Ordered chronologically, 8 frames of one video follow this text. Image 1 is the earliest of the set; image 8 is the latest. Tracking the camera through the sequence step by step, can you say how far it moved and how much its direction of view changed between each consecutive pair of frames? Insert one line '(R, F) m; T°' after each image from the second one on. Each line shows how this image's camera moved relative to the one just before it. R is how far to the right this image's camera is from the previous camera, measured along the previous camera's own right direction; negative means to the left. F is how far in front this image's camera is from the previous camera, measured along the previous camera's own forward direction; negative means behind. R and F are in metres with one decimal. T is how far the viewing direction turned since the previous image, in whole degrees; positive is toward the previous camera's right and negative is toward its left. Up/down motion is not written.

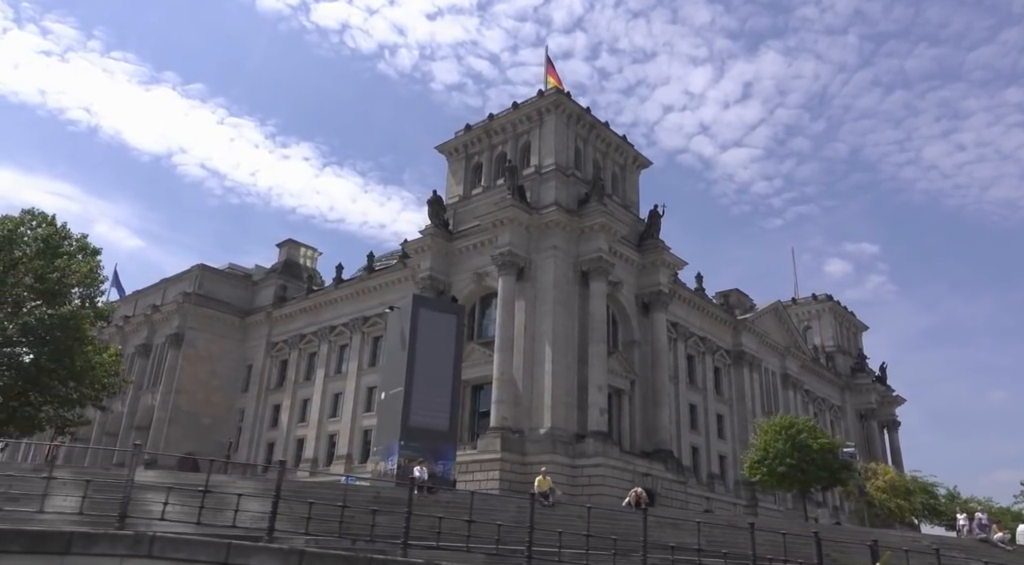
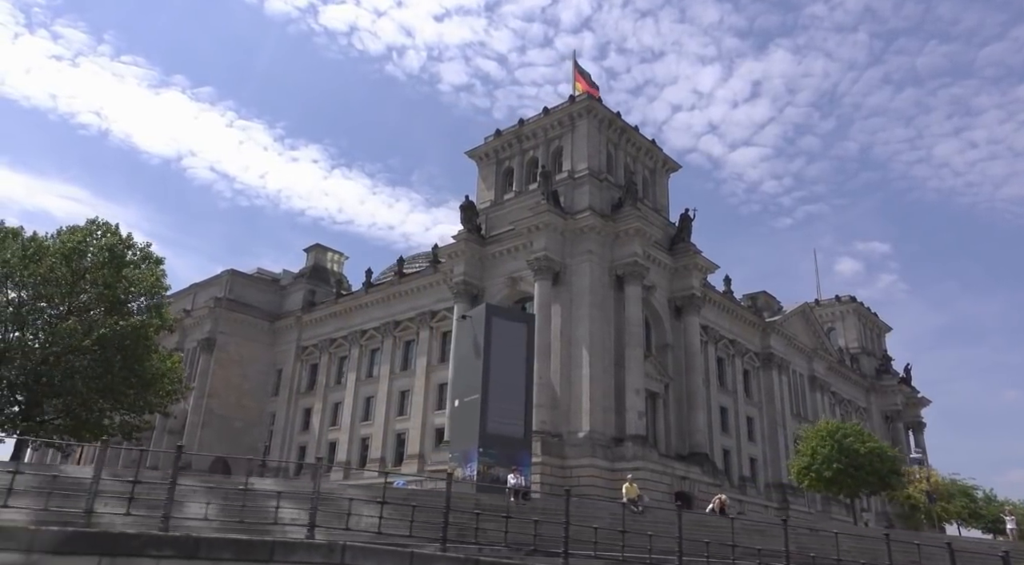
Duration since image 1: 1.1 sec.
(-1.4, -0.4) m; -1°
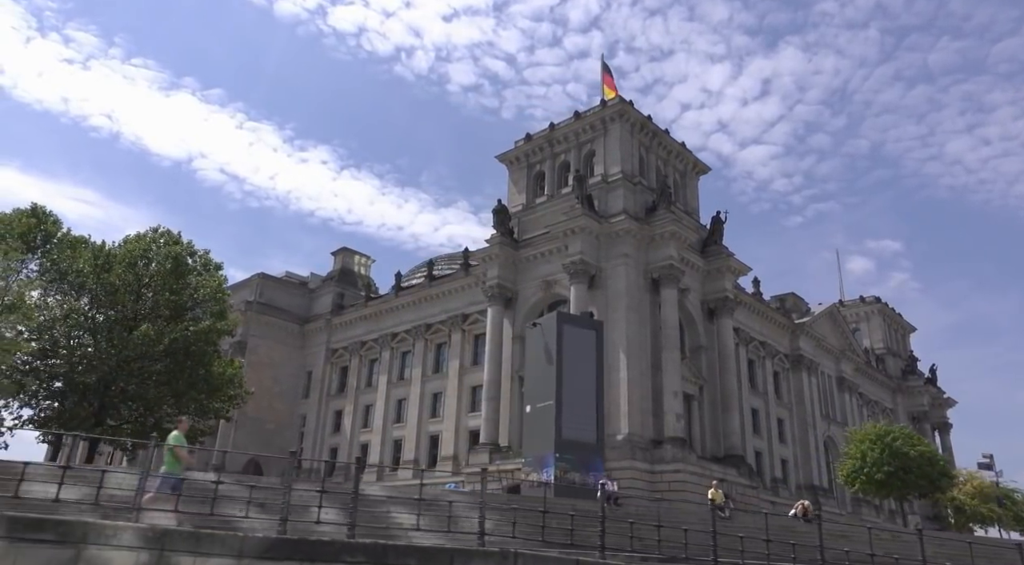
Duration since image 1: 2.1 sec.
(-1.4, -0.4) m; -1°
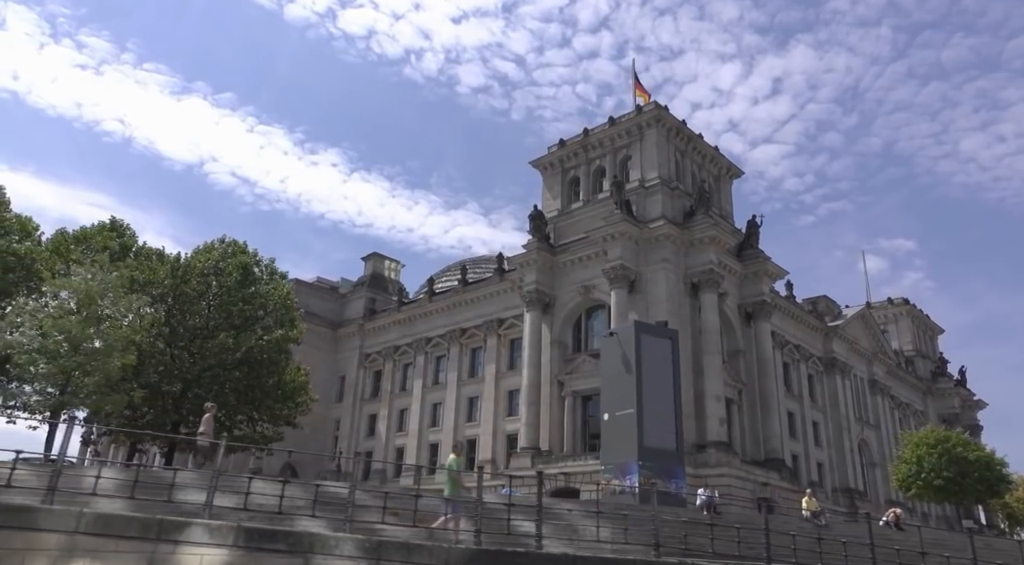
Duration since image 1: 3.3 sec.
(-1.6, -0.5) m; -1°
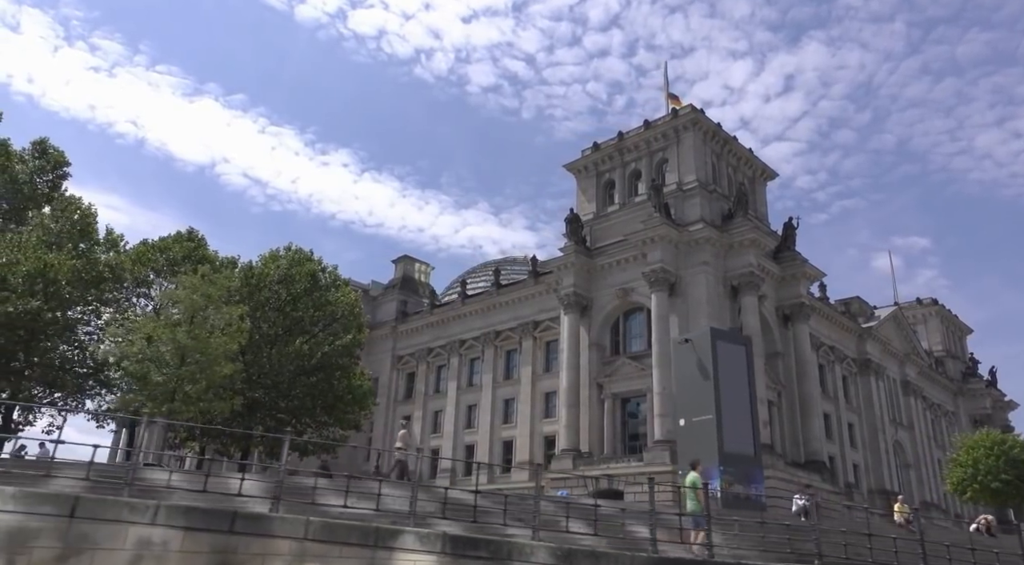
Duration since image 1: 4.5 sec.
(-1.7, -0.5) m; -1°
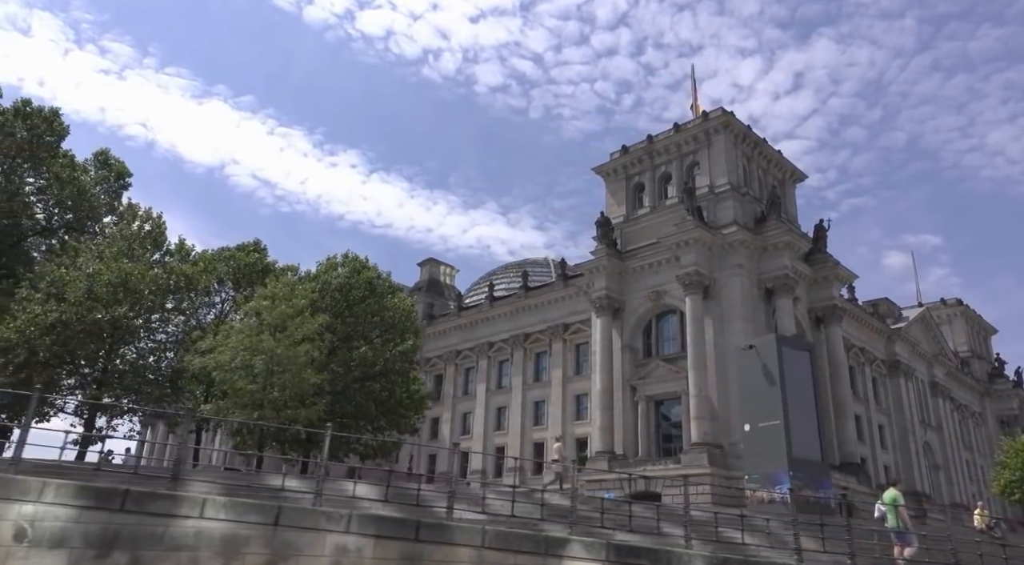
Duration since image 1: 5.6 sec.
(-1.5, -0.4) m; -1°
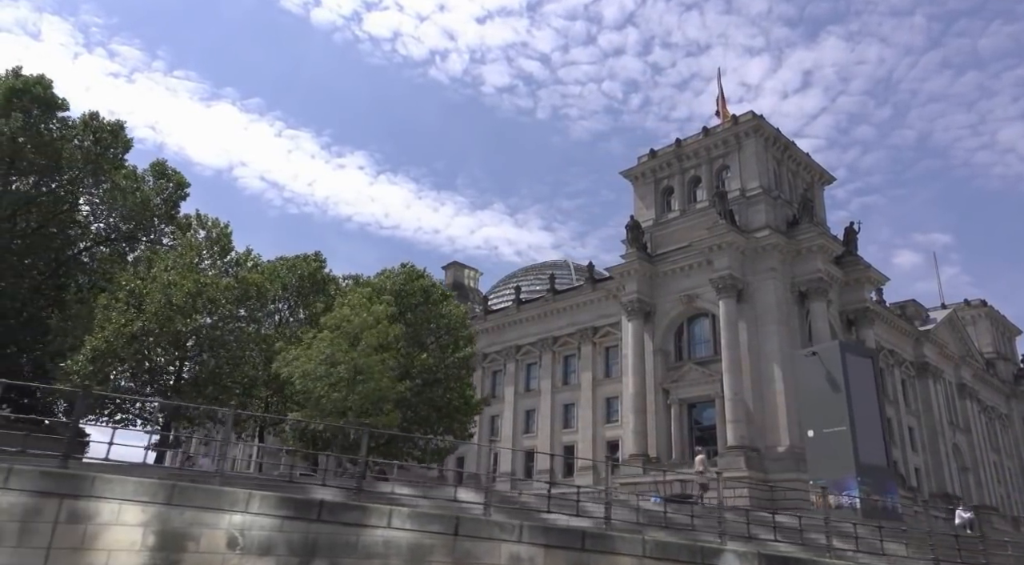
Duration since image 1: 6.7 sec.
(-1.5, -0.4) m; -1°
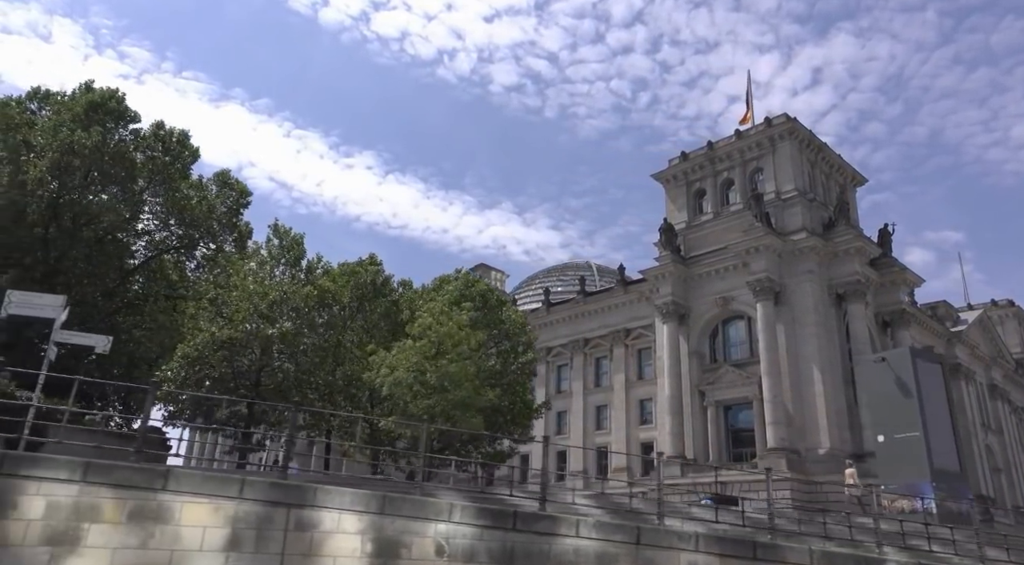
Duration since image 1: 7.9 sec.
(-1.7, -0.4) m; -1°
